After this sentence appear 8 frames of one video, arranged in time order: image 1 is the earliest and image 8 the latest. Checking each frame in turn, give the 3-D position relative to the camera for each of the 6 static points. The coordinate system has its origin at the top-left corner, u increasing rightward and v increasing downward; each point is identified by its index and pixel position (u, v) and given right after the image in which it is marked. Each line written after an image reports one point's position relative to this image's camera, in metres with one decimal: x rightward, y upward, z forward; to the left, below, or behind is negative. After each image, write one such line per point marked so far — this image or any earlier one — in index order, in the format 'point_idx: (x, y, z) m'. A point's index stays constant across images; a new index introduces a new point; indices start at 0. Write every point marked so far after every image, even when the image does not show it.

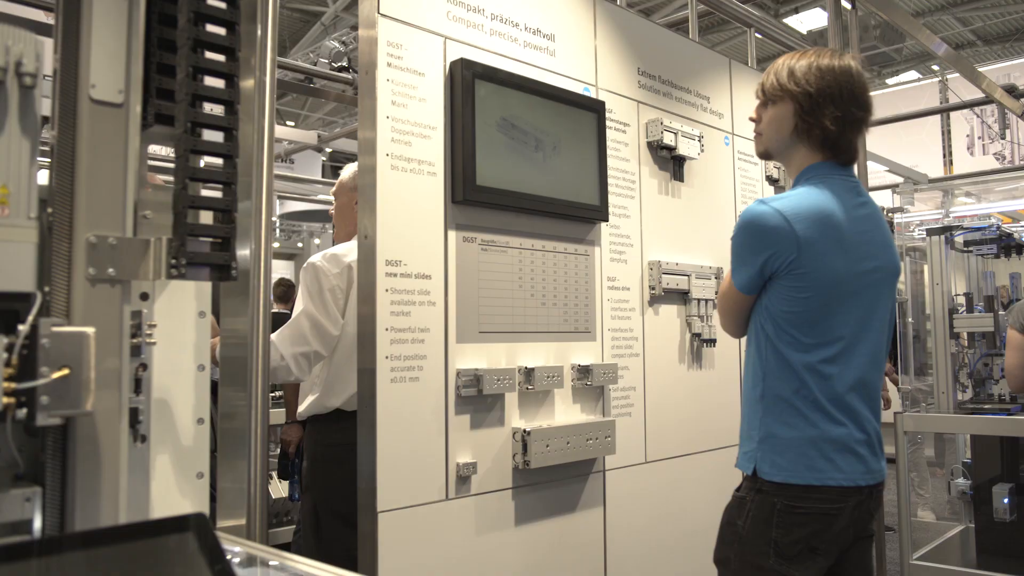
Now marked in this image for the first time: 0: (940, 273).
0: (+2.2, +0.1, +4.6) m
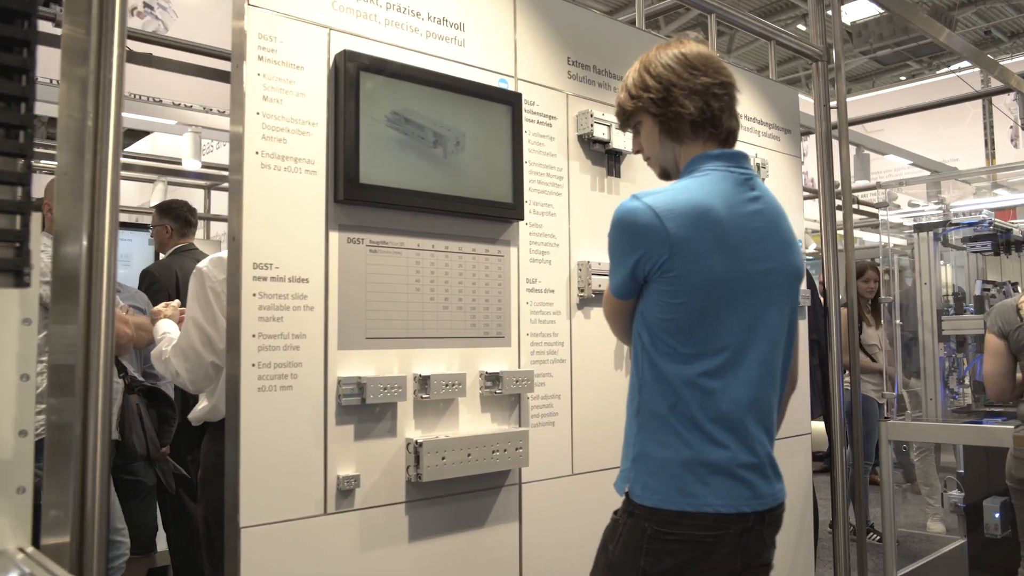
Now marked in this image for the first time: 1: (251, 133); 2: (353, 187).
0: (+2.0, +0.1, +4.3) m
1: (-0.6, +0.4, +2.2) m
2: (-0.4, +0.3, +2.3) m
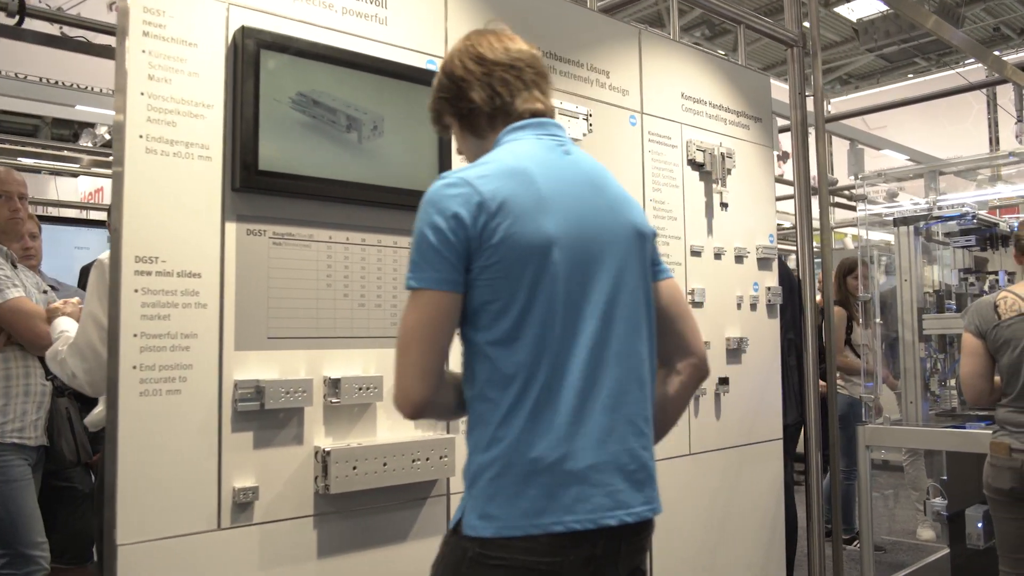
0: (+1.8, +0.1, +4.1) m
1: (-0.8, +0.4, +2.0) m
2: (-0.6, +0.3, +2.1) m
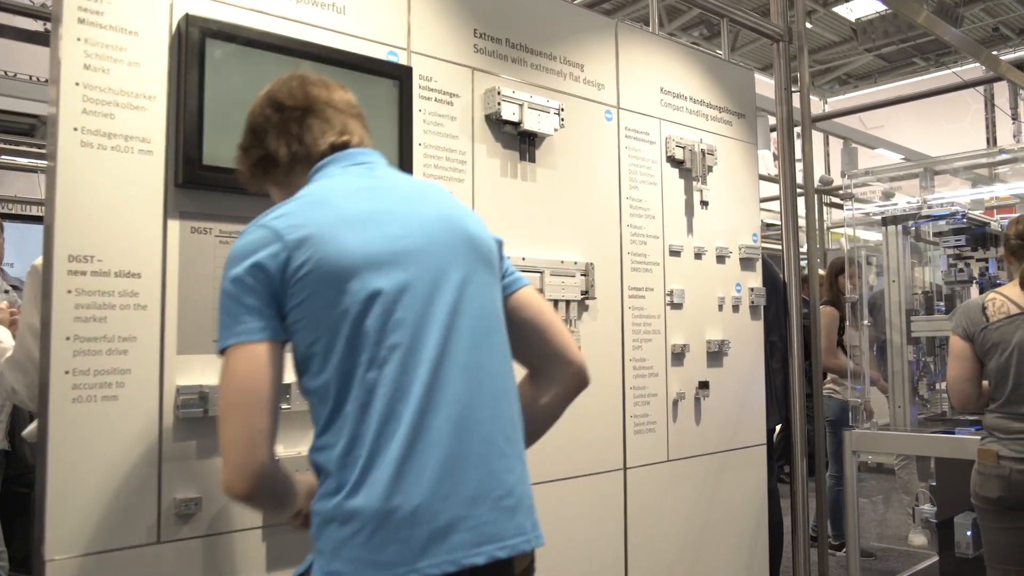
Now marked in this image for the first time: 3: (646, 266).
0: (+1.7, +0.1, +4.0) m
1: (-0.9, +0.4, +1.9) m
2: (-0.7, +0.3, +2.0) m
3: (+0.5, +0.1, +3.1) m
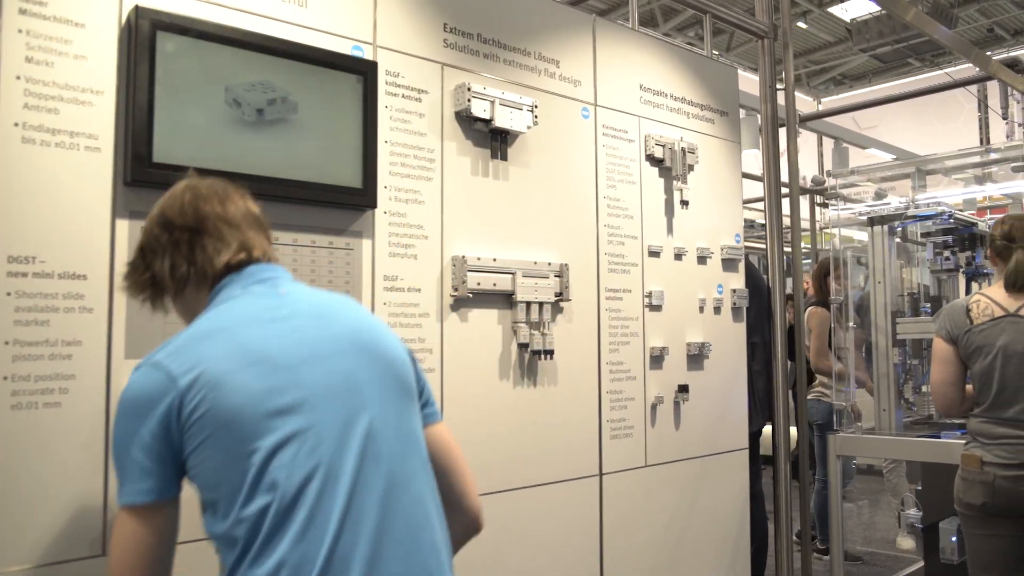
0: (+1.6, +0.1, +3.9) m
1: (-1.0, +0.4, +1.8) m
2: (-0.8, +0.3, +1.9) m
3: (+0.4, +0.1, +3.0) m
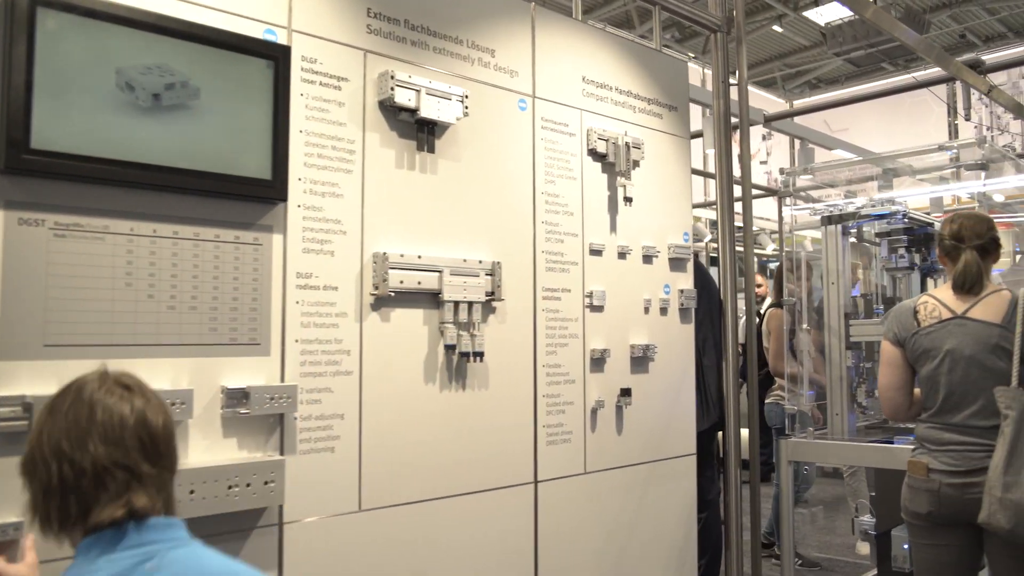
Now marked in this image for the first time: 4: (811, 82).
0: (+1.4, +0.1, +3.8) m
1: (-1.2, +0.4, +1.6) m
2: (-1.0, +0.3, +1.8) m
3: (+0.2, +0.1, +2.9) m
4: (+3.5, +2.3, +10.2) m
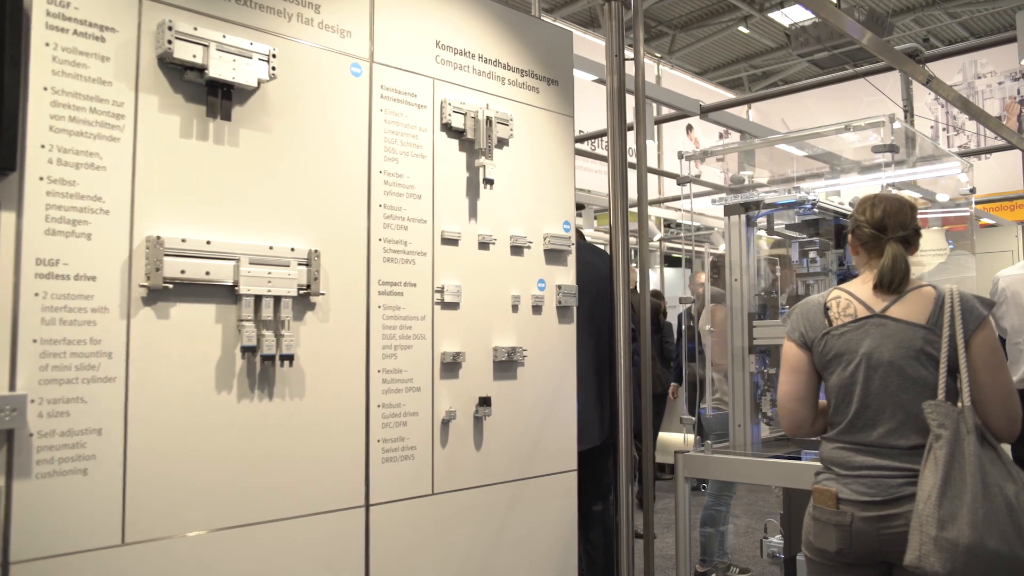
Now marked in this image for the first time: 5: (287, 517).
0: (+0.9, +0.1, +3.5) m
1: (-1.6, +0.4, +1.2) m
2: (-1.4, +0.3, +1.4) m
3: (-0.3, +0.1, +2.5) m
4: (+2.9, +2.3, +9.9) m
5: (-0.6, -0.6, +2.2) m
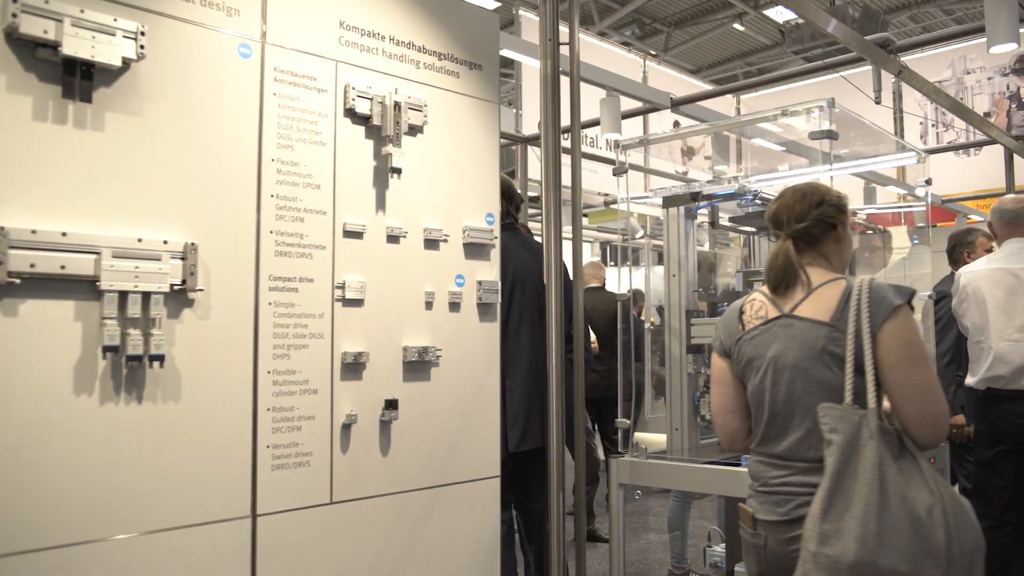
0: (+0.6, +0.1, +3.3) m
1: (-1.9, +0.4, +1.1) m
2: (-1.7, +0.3, +1.2) m
3: (-0.6, +0.1, +2.4) m
4: (+2.6, +2.4, +9.7) m
5: (-0.8, -0.6, +2.1) m
